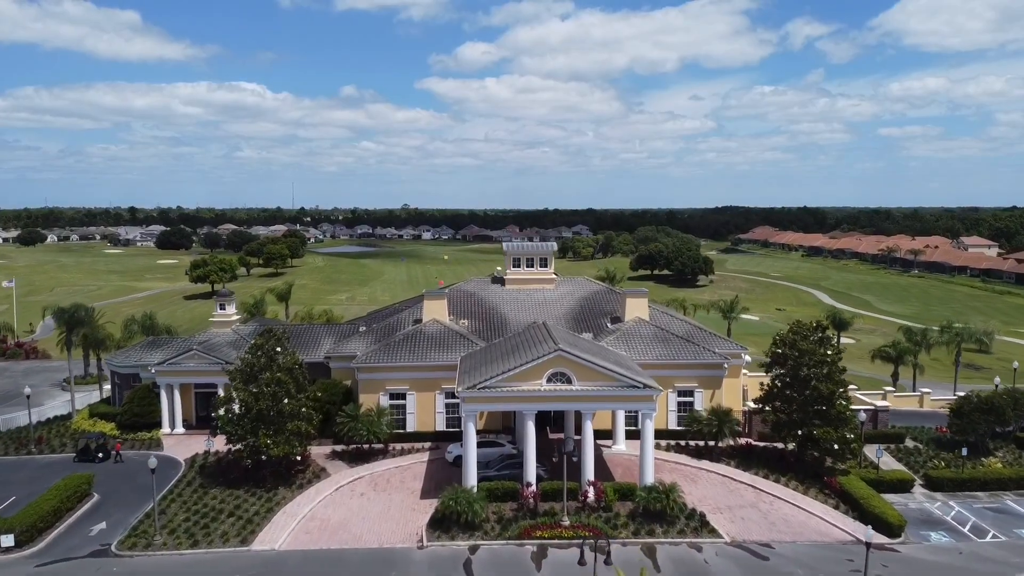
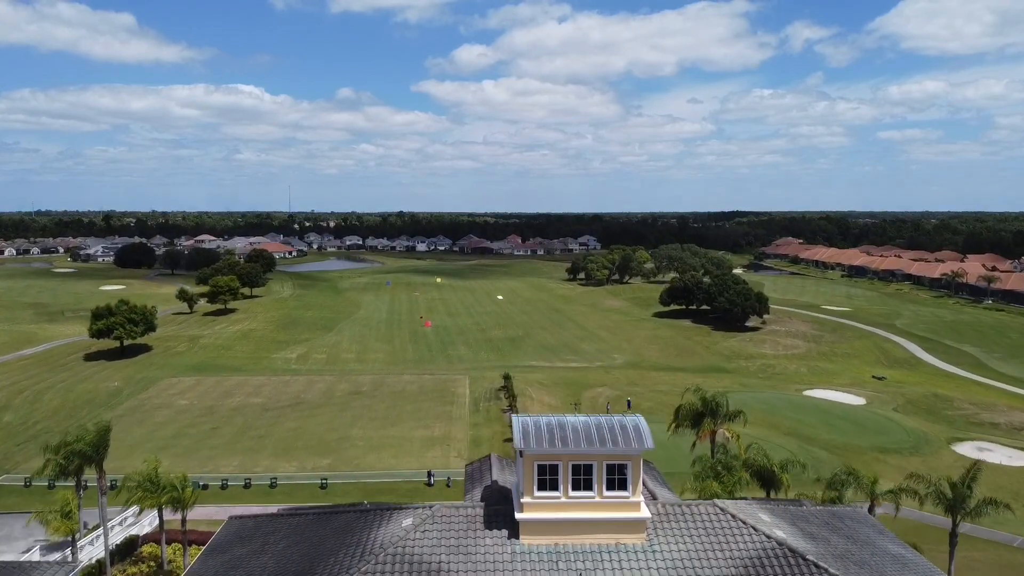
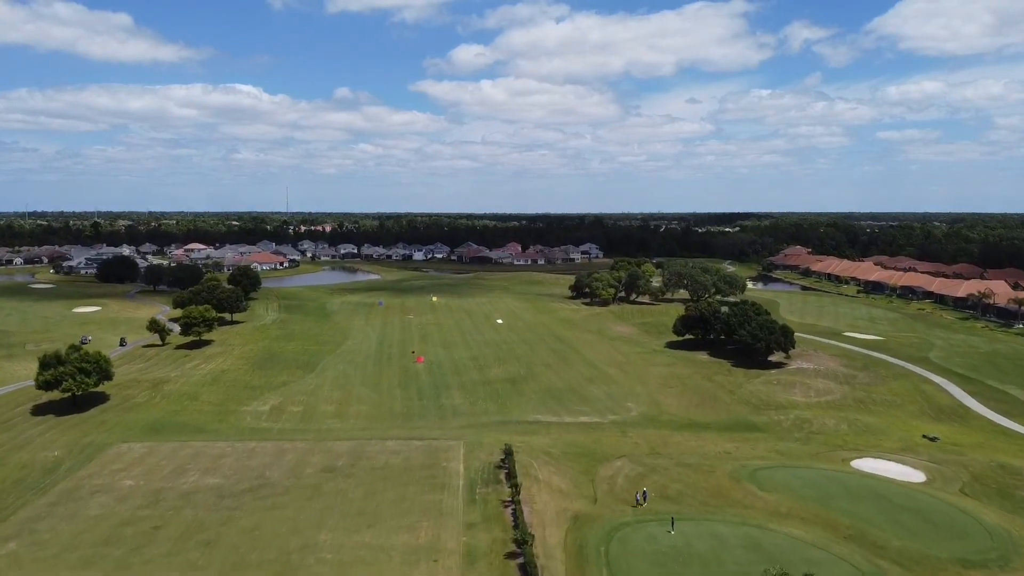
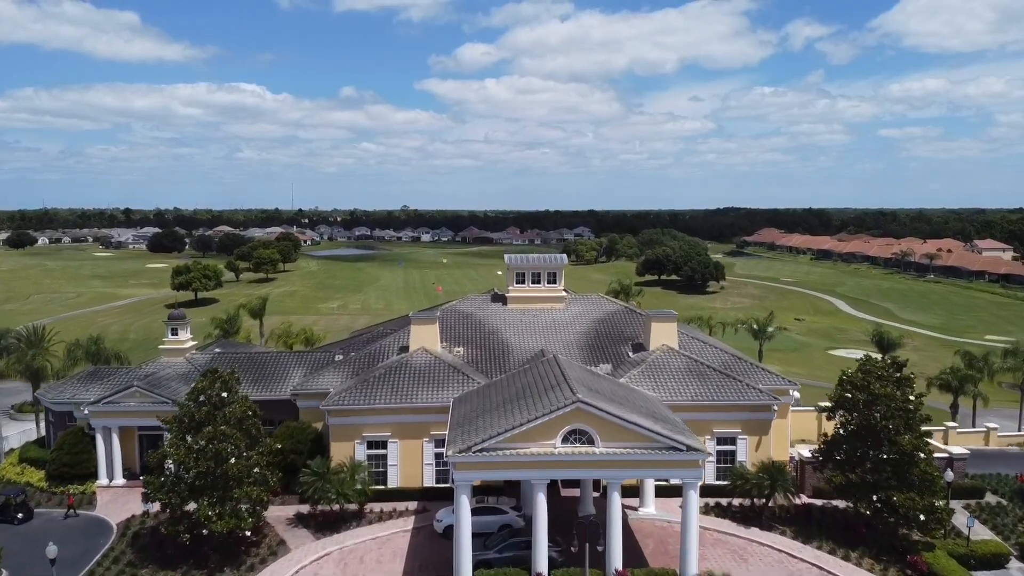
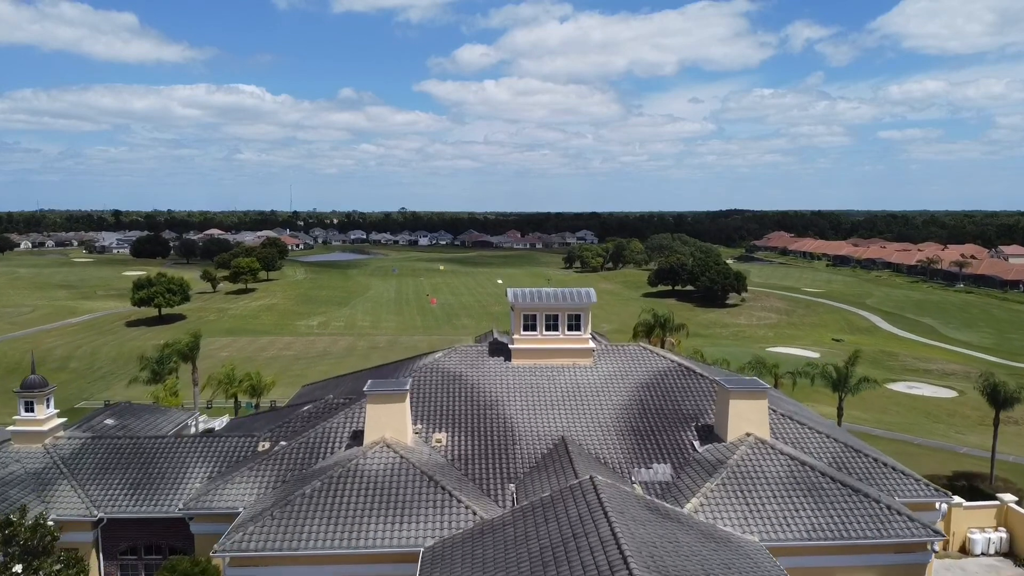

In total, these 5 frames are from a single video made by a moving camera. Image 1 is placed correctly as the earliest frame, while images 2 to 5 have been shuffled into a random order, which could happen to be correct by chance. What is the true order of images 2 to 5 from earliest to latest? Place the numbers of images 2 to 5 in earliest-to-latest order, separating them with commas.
4, 5, 2, 3
